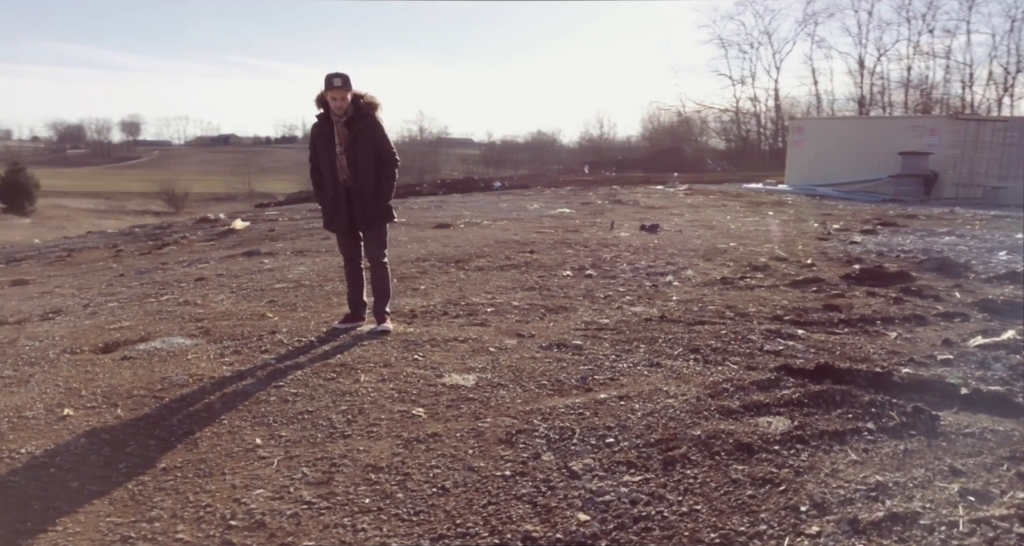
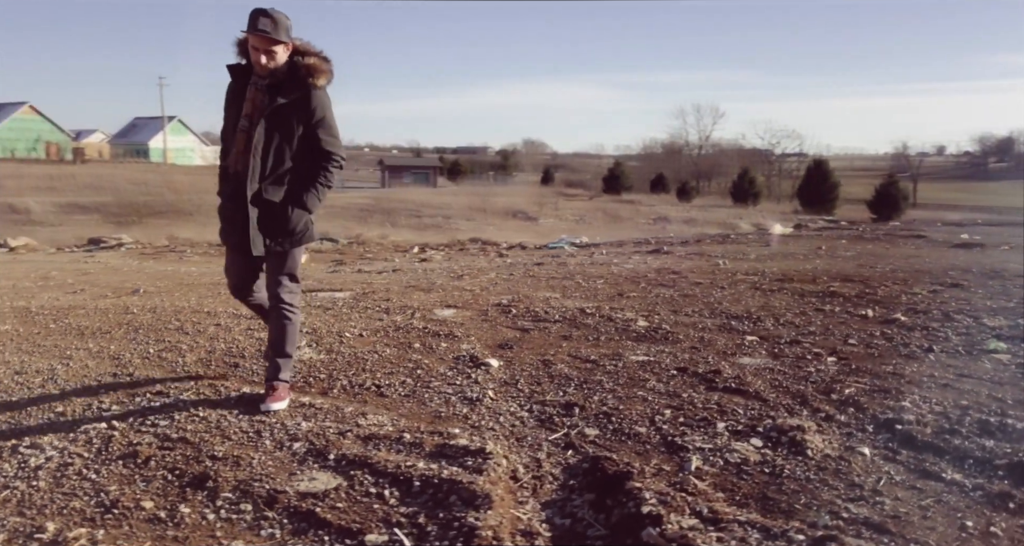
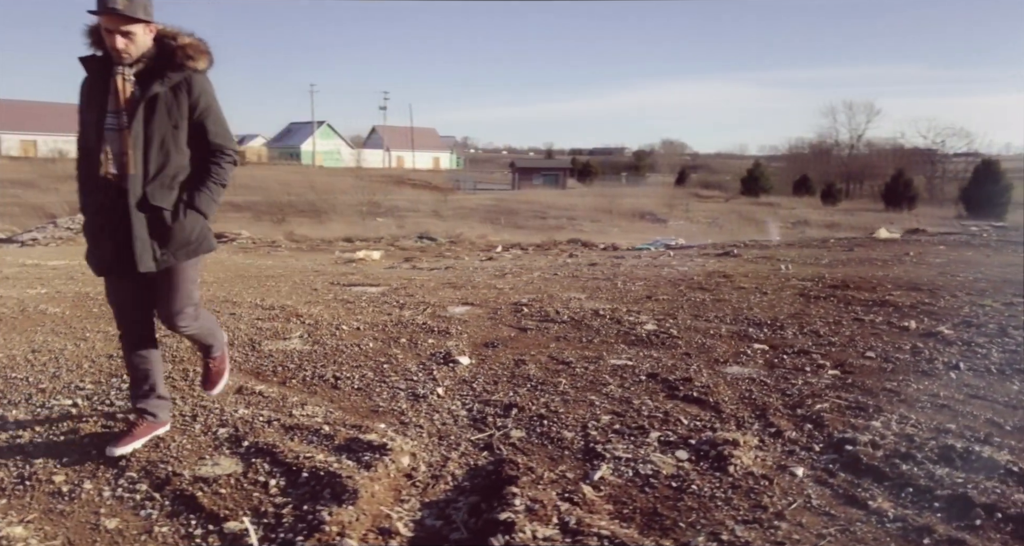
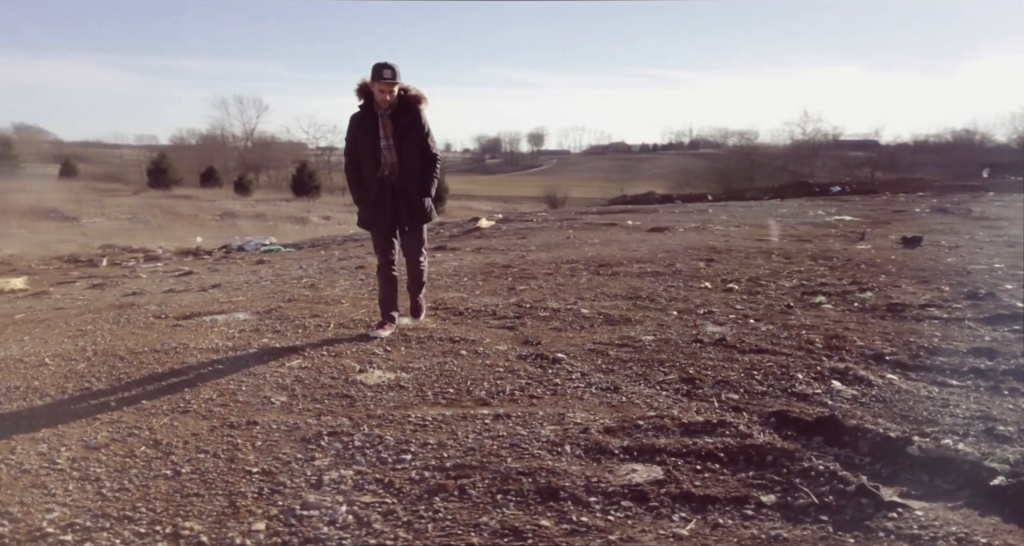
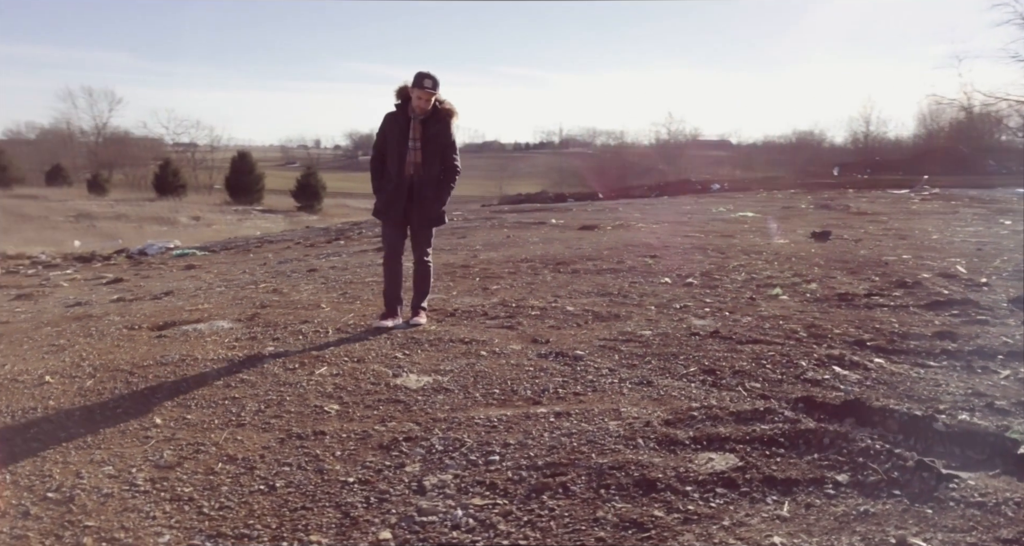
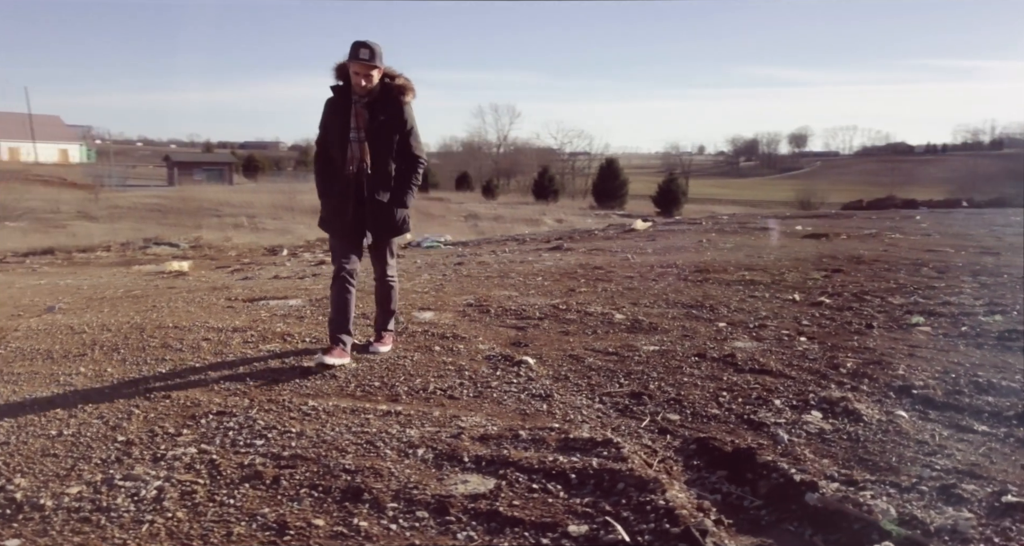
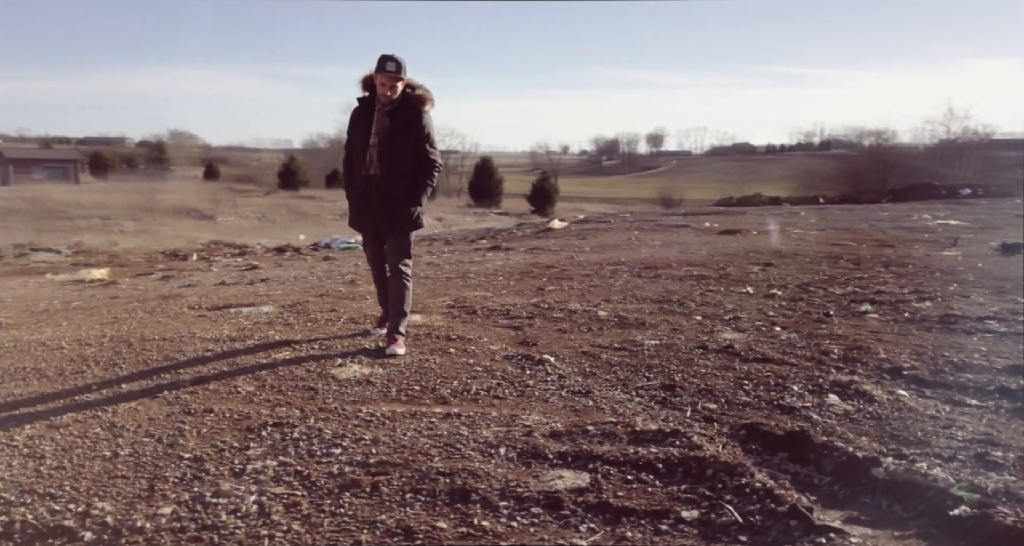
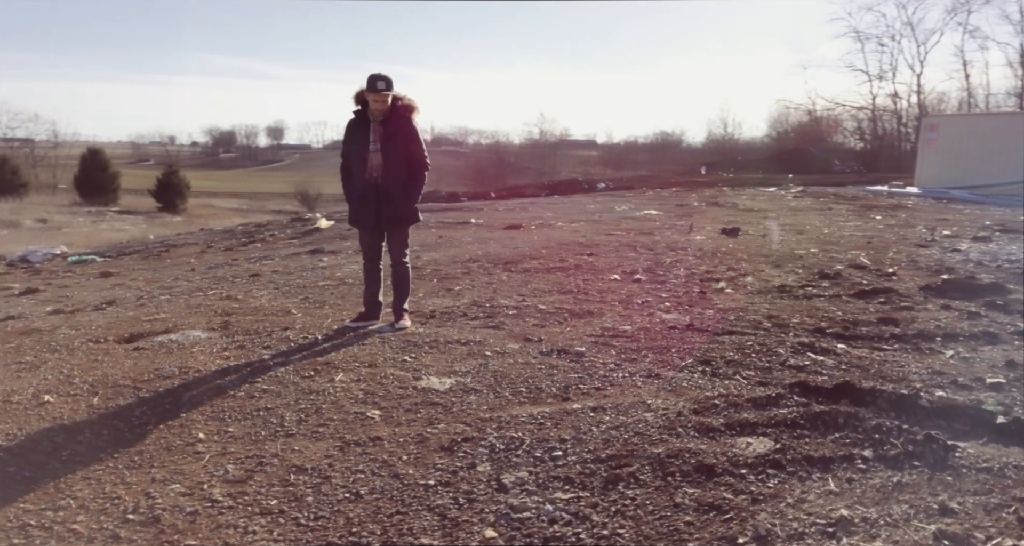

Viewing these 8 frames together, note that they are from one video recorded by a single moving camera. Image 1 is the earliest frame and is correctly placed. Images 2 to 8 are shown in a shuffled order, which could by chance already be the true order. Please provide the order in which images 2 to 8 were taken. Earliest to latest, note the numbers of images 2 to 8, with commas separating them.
8, 5, 4, 7, 6, 2, 3
